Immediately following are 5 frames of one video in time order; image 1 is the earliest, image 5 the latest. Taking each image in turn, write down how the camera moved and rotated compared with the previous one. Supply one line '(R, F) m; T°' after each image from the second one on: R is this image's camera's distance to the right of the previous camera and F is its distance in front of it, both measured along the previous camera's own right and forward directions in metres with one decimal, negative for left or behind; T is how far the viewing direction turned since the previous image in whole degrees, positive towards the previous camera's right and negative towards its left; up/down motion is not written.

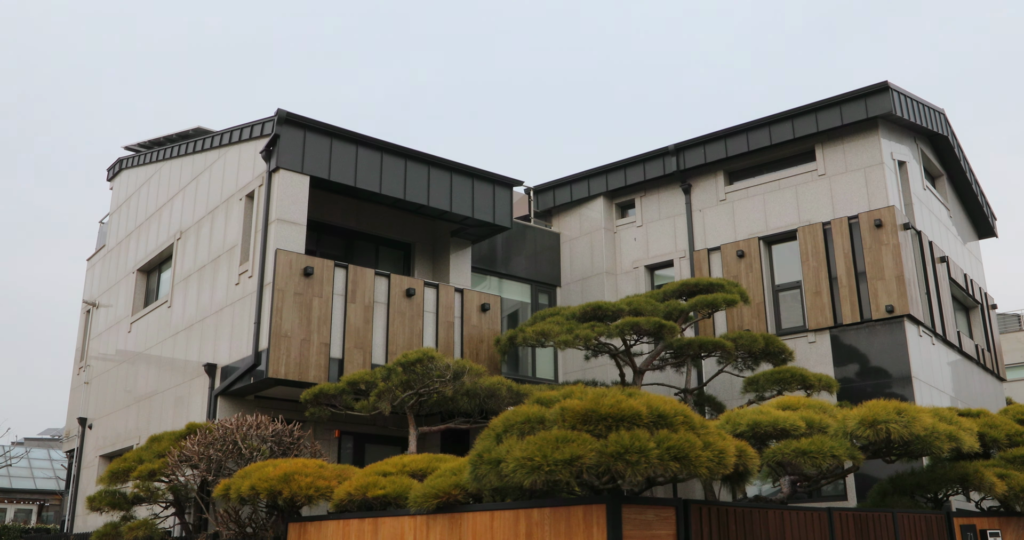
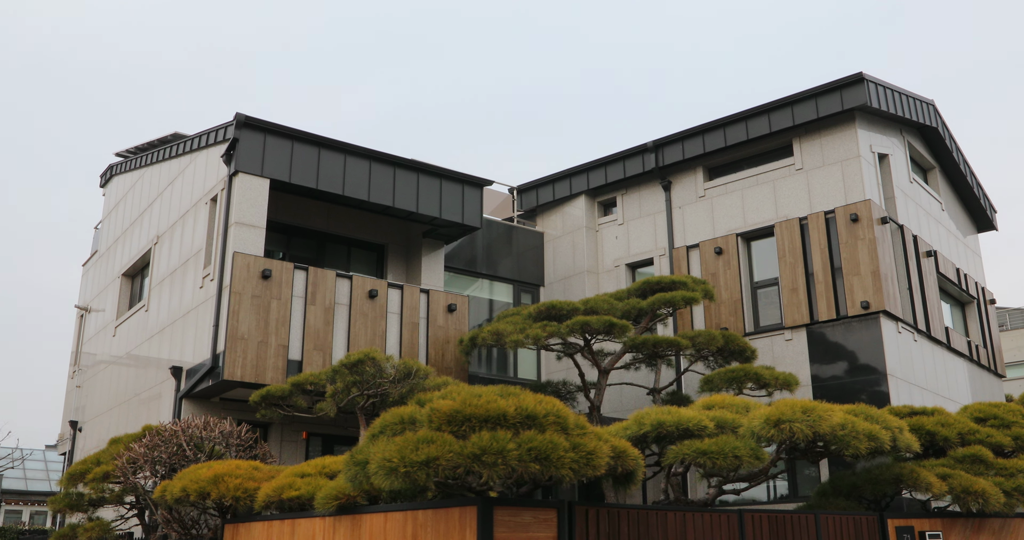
(+1.0, +0.1) m; -2°
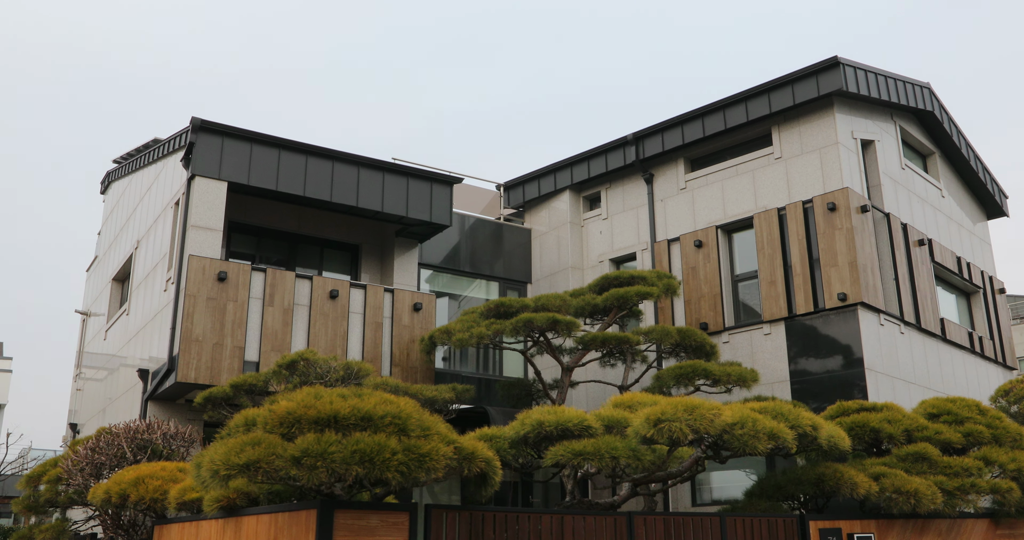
(+1.3, +0.2) m; -3°
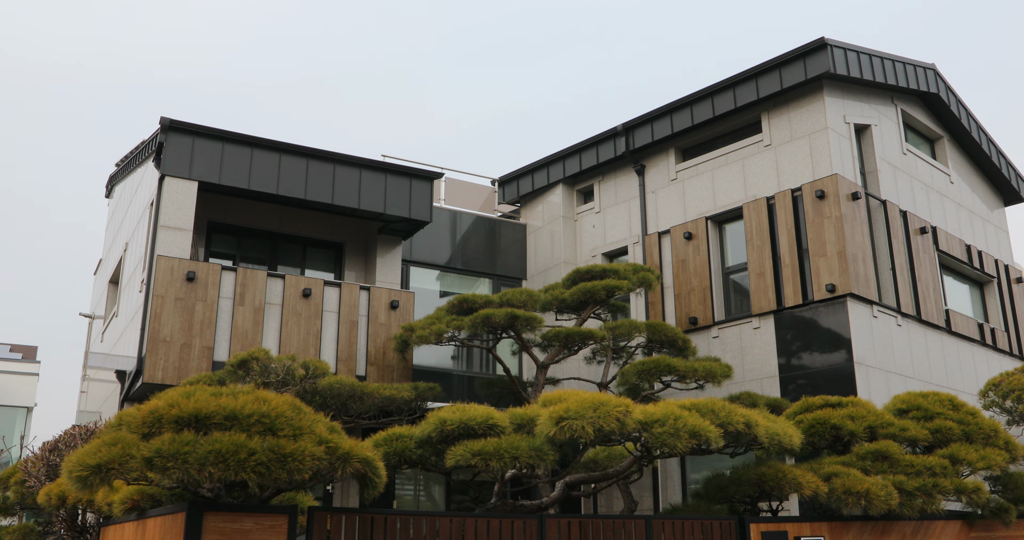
(+1.0, +0.3) m; -3°
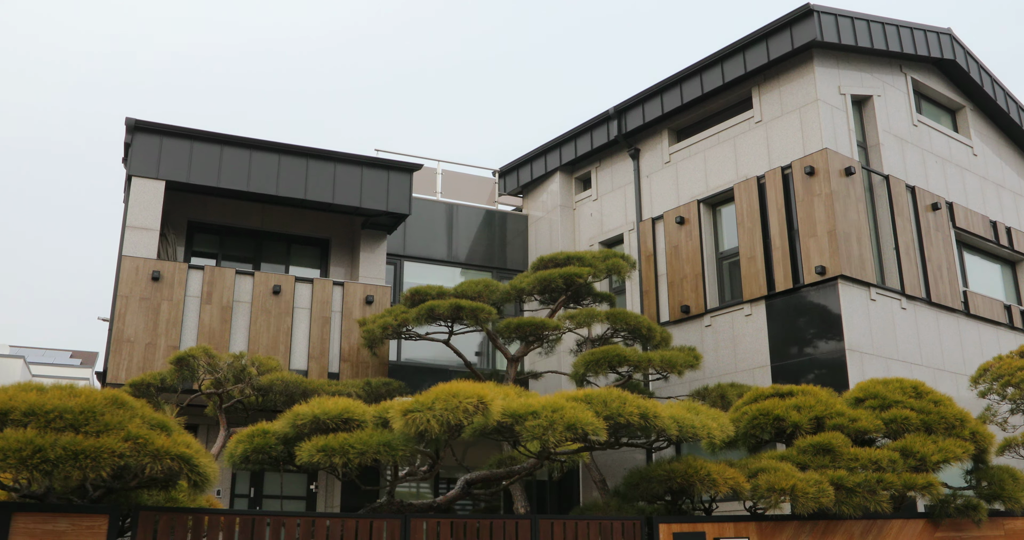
(+1.5, +0.5) m; -5°
